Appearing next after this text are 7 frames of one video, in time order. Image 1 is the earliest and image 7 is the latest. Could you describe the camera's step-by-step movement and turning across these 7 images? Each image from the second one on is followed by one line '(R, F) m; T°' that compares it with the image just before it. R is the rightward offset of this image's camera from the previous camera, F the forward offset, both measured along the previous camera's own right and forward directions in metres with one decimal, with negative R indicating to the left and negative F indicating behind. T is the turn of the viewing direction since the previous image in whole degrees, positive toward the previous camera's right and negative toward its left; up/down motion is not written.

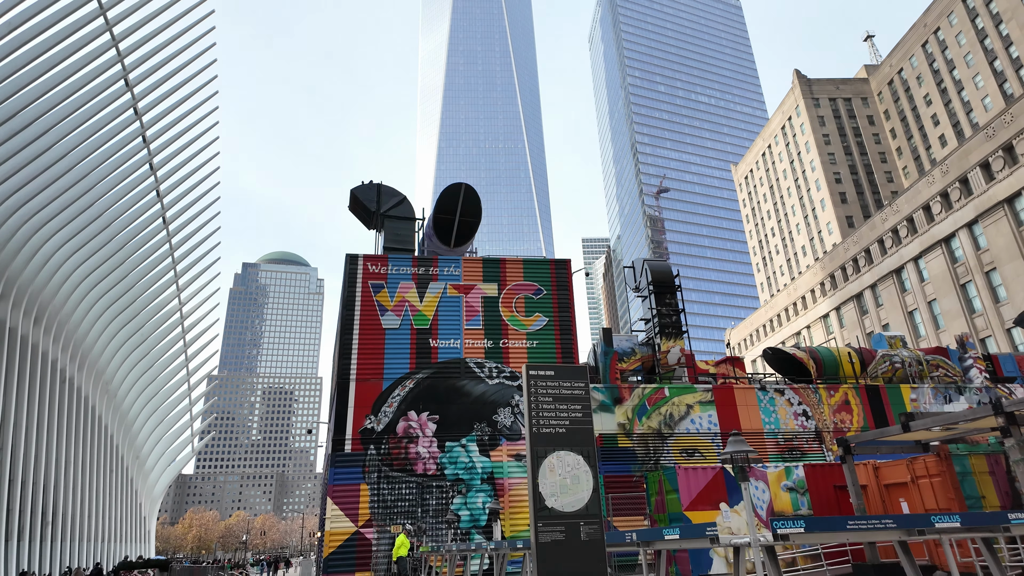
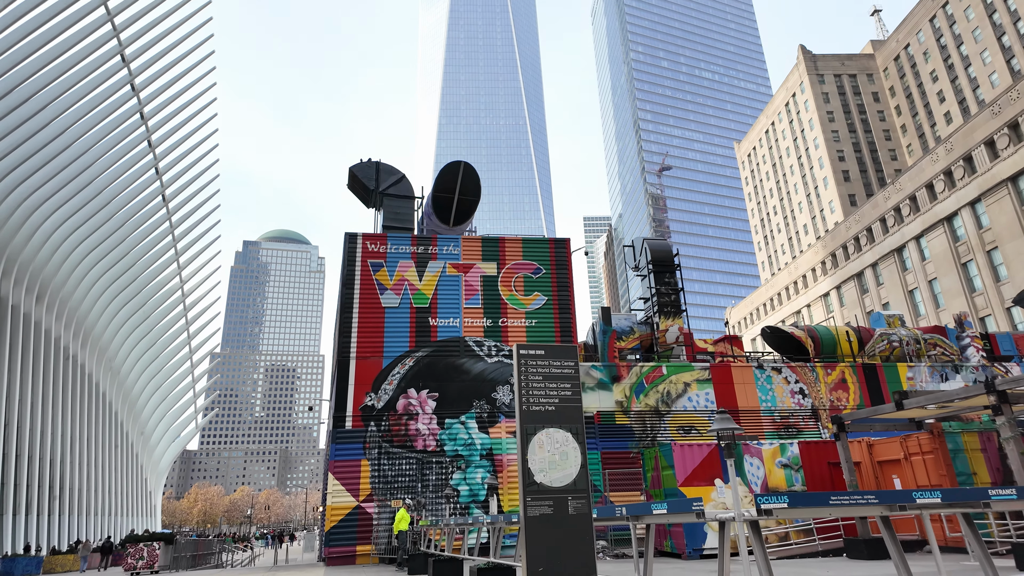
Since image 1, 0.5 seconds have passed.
(+0.1, -0.1) m; 0°
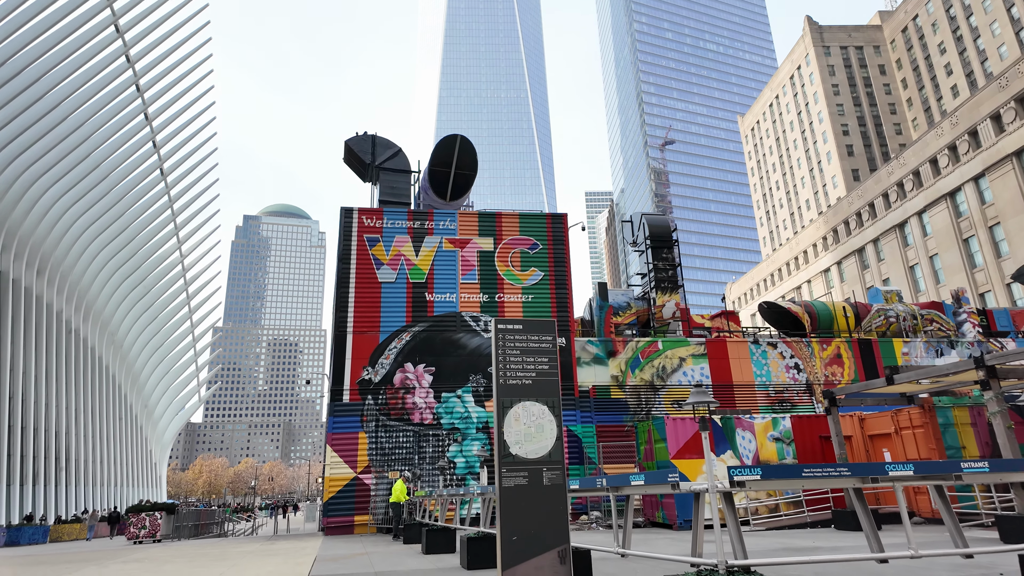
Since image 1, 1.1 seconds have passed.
(+0.3, 0.0) m; 0°
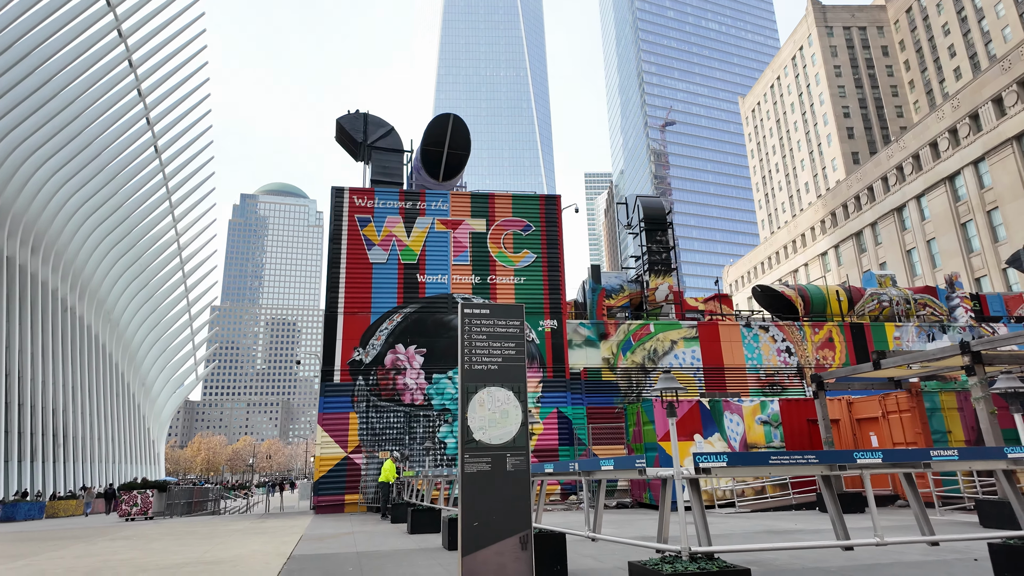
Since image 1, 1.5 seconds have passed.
(+0.4, +0.1) m; 0°
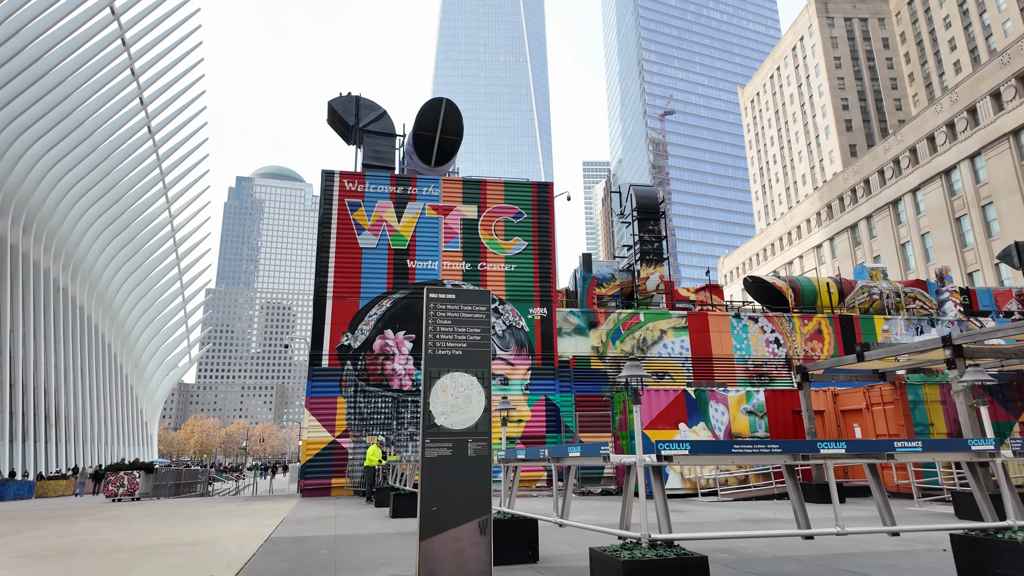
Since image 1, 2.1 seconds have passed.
(+0.4, 0.0) m; 0°
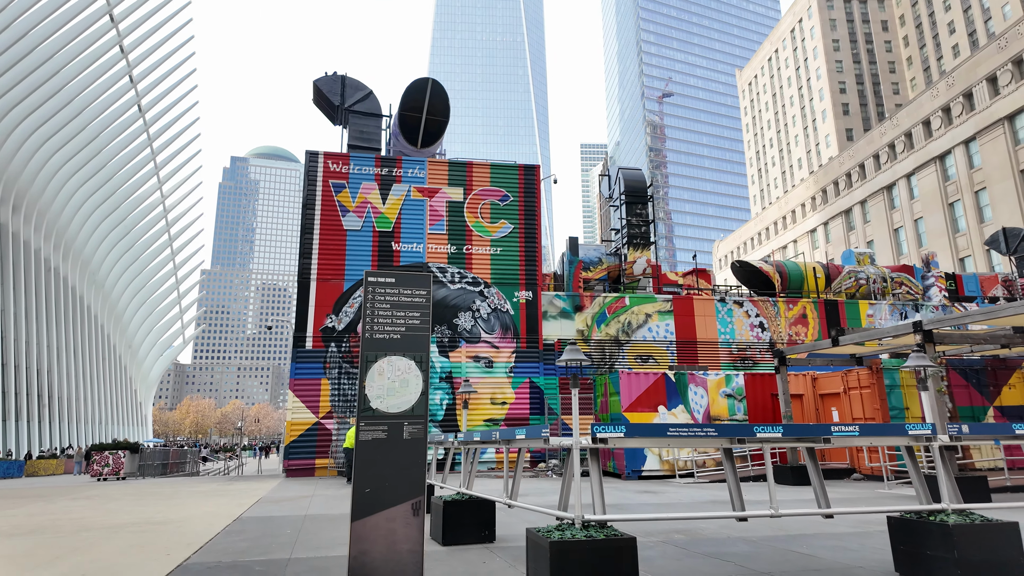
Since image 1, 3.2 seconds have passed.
(+0.8, 0.0) m; 0°
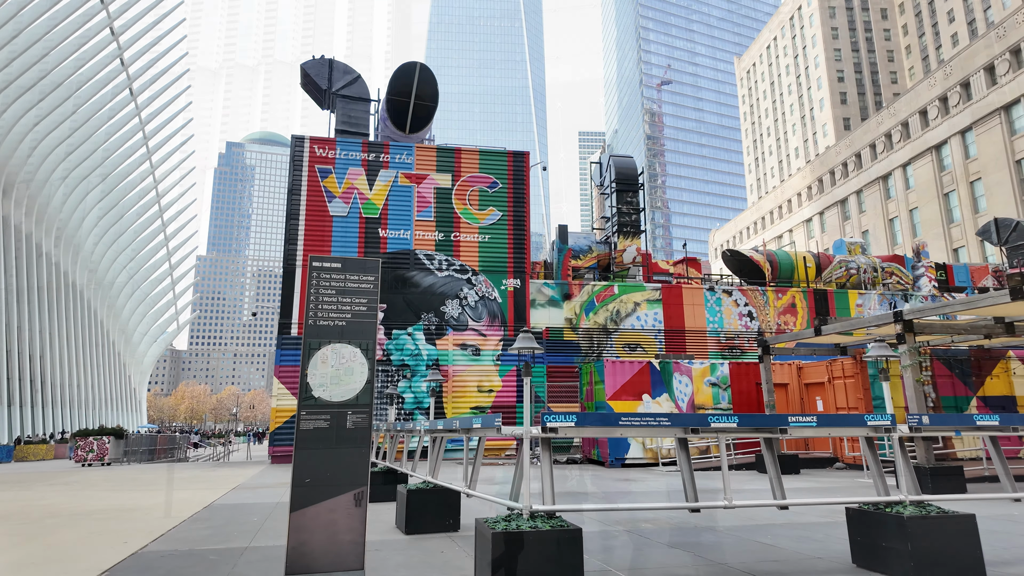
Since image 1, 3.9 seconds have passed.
(+0.6, +0.2) m; 0°
